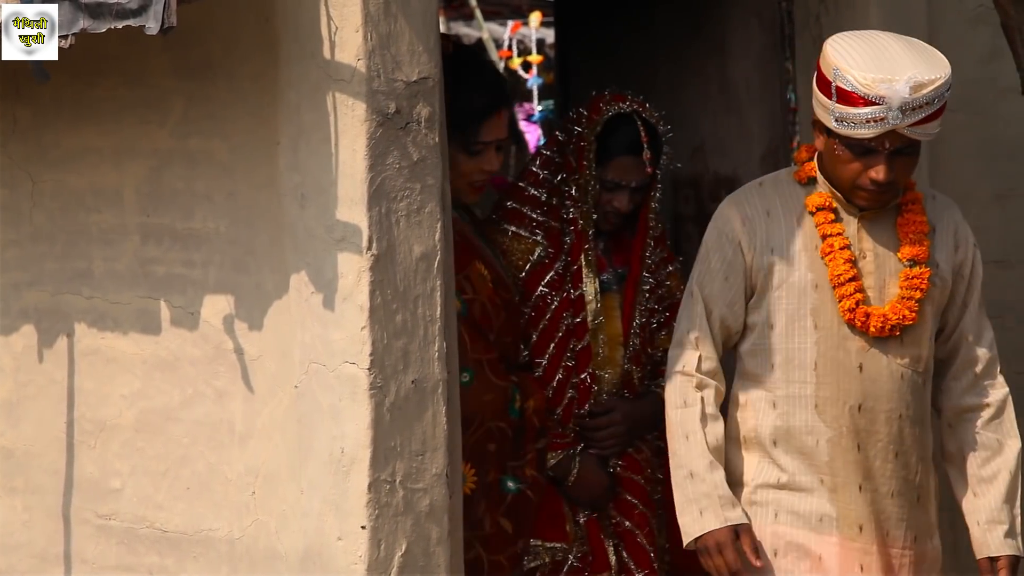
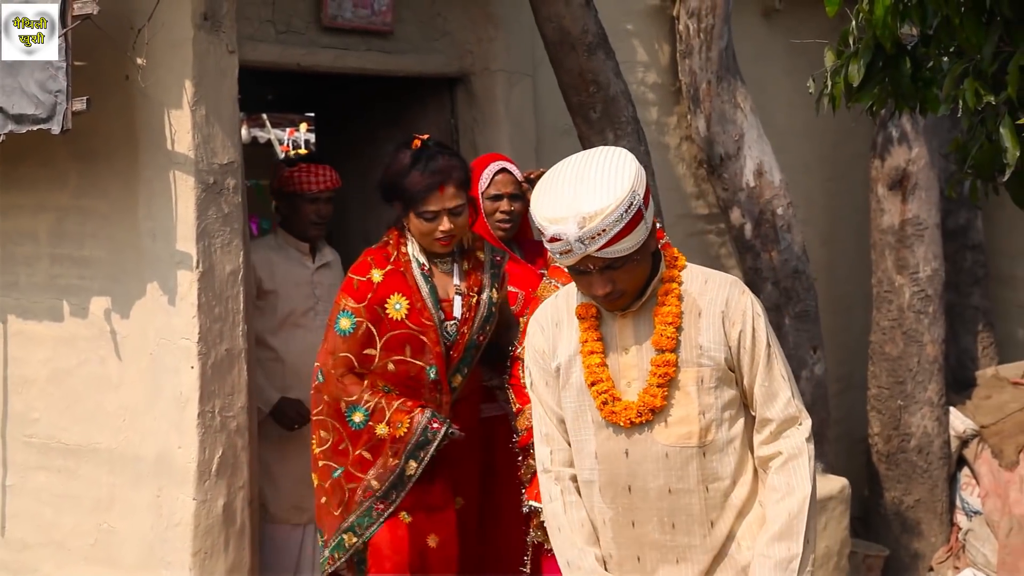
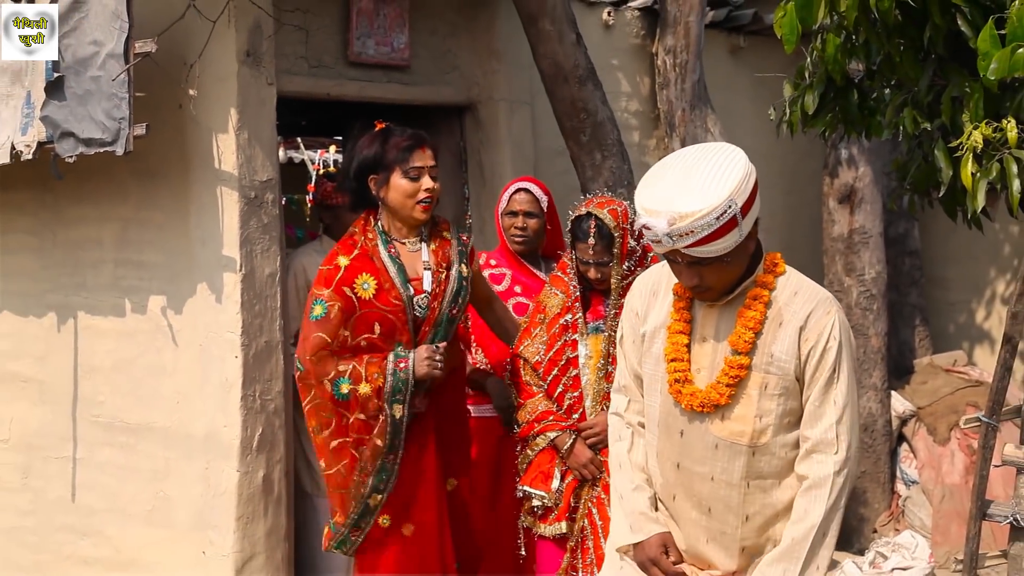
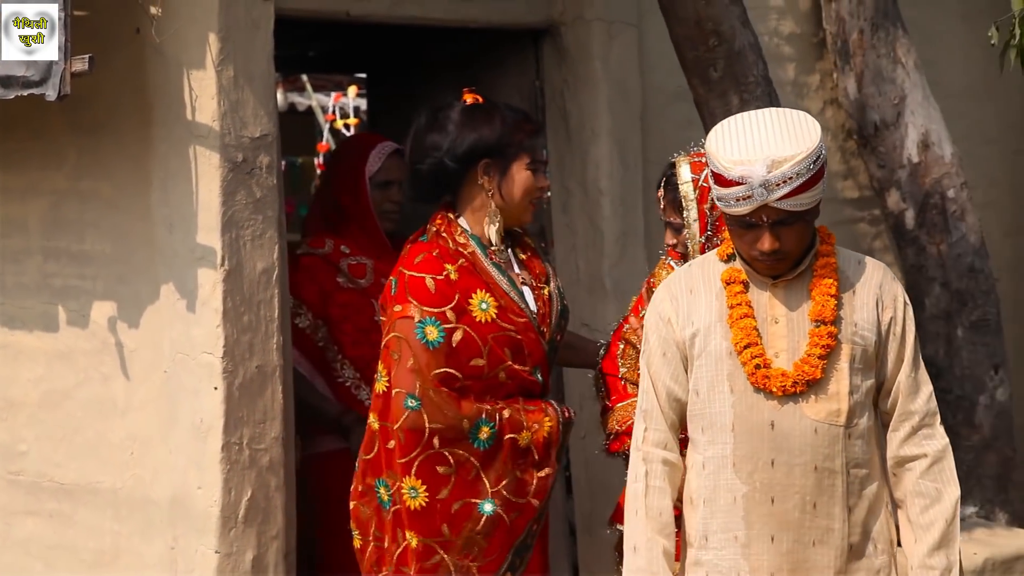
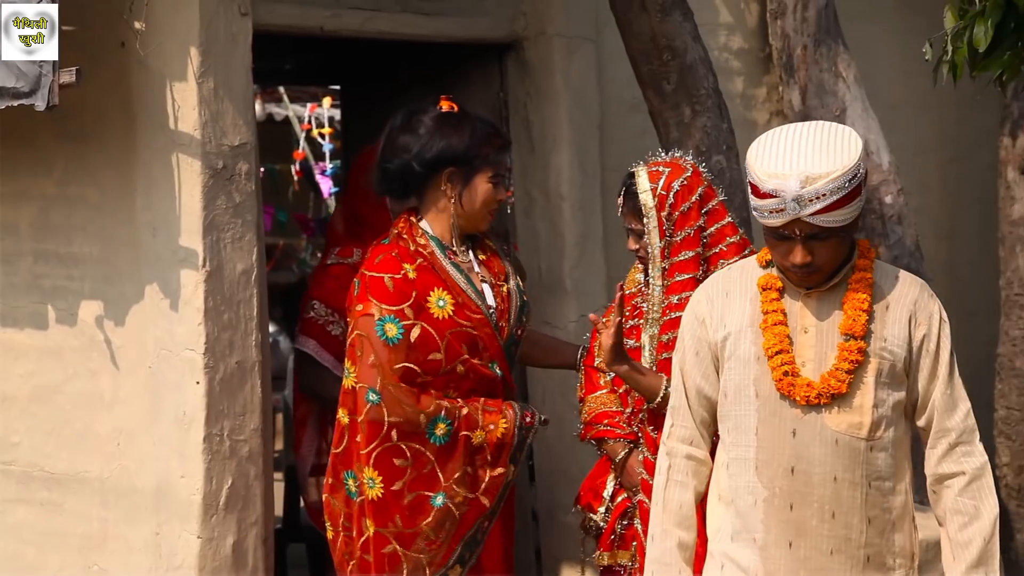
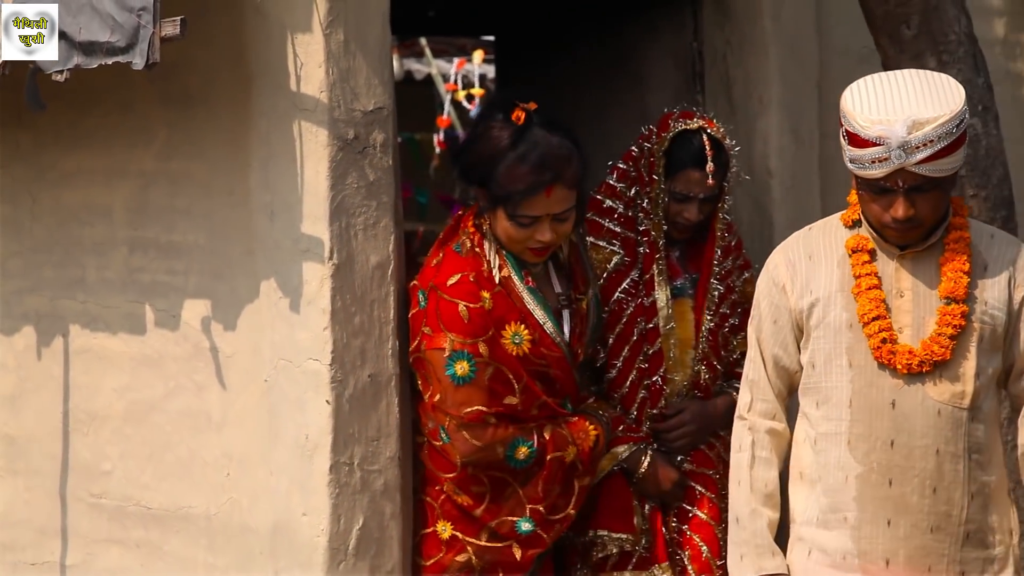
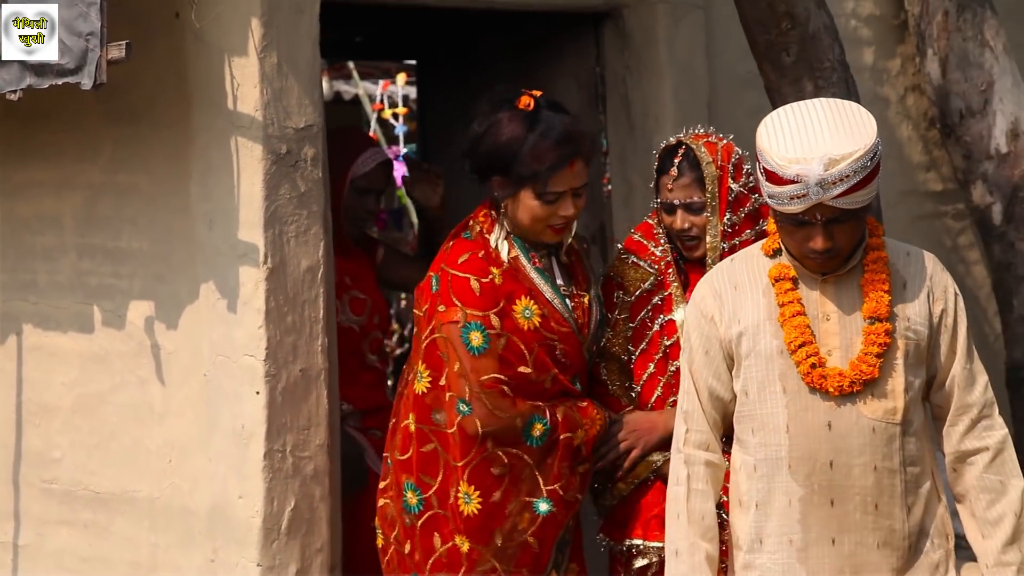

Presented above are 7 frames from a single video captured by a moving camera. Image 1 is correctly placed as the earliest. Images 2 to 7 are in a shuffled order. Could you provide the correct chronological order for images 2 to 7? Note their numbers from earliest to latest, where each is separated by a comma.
6, 7, 4, 5, 2, 3
